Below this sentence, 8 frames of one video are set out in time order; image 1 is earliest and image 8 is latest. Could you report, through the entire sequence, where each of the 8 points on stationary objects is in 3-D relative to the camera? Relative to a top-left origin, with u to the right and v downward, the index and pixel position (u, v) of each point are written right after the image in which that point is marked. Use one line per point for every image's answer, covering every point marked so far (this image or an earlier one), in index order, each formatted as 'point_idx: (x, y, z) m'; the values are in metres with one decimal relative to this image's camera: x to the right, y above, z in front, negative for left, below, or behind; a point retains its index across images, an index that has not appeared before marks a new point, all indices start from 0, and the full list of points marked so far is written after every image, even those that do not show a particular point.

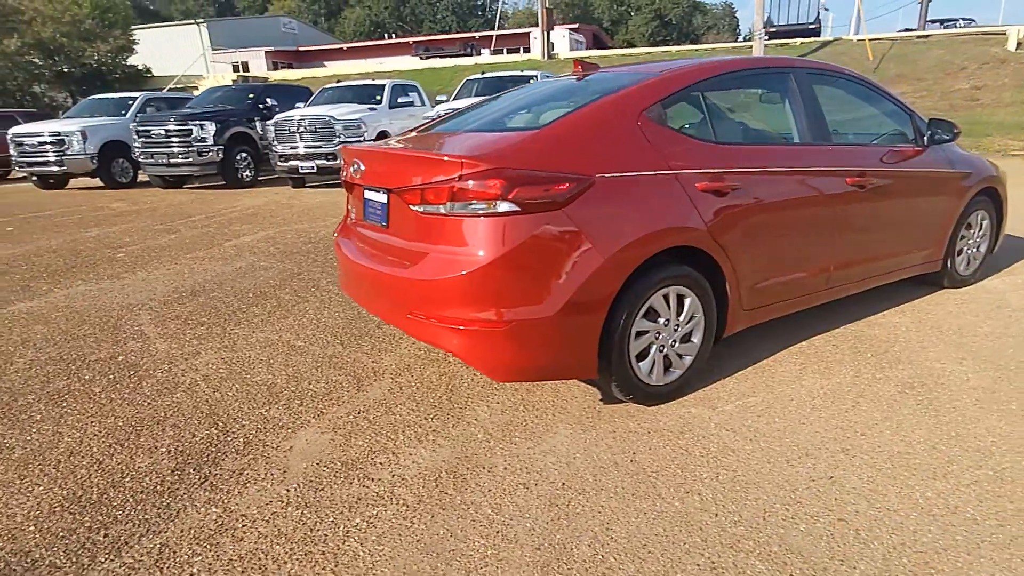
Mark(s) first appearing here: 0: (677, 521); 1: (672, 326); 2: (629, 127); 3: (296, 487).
0: (+0.6, -0.9, +2.4) m
1: (+0.8, -0.2, +3.2) m
2: (+0.5, +0.8, +3.0) m
3: (-0.9, -0.9, +2.7) m
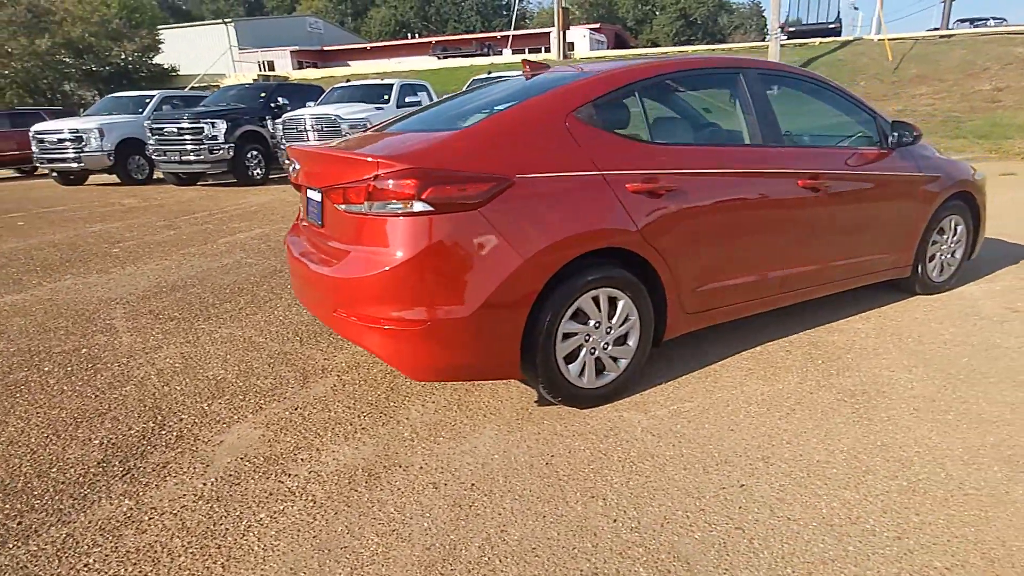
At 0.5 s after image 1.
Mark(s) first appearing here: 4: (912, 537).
0: (+0.2, -0.9, +2.4) m
1: (+0.5, -0.2, +3.2) m
2: (+0.2, +0.8, +3.0) m
3: (-1.3, -0.8, +2.7) m
4: (+1.4, -0.9, +2.2) m
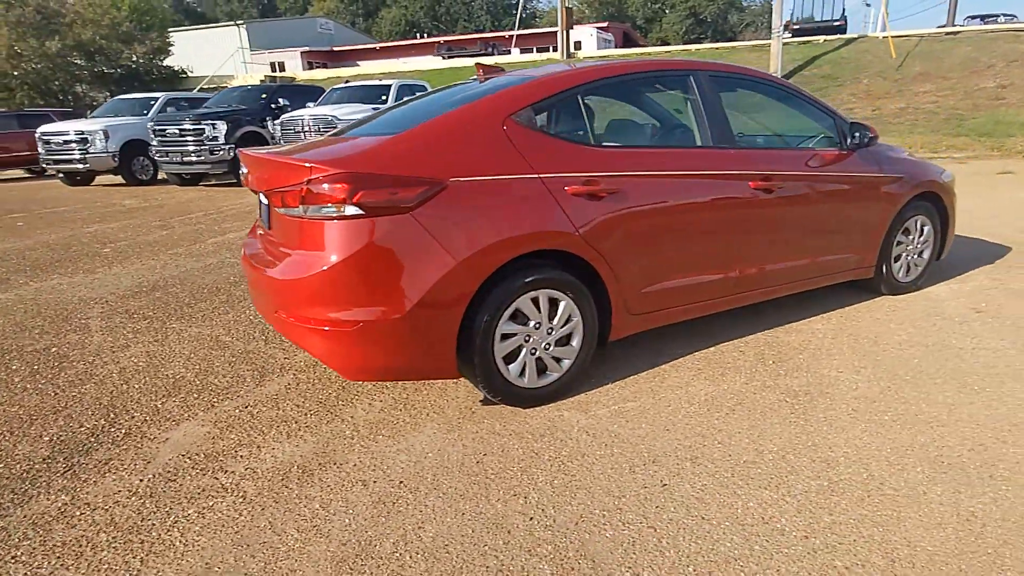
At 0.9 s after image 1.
0: (-0.1, -0.9, +2.4) m
1: (+0.2, -0.2, +3.2) m
2: (-0.1, +0.8, +3.1) m
3: (-1.6, -0.8, +2.8) m
4: (+1.1, -0.9, +2.2) m
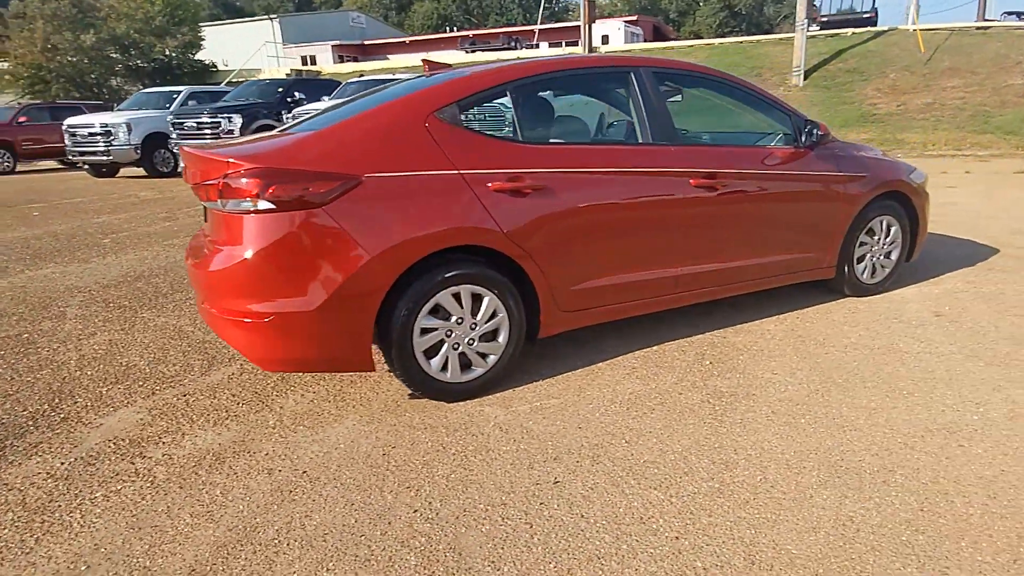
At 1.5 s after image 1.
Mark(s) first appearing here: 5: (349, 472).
0: (-0.5, -0.9, +2.5) m
1: (-0.2, -0.2, +3.2) m
2: (-0.5, +0.8, +3.1) m
3: (-2.0, -0.8, +2.9) m
4: (+0.6, -0.9, +2.2) m
5: (-0.7, -0.8, +2.7) m
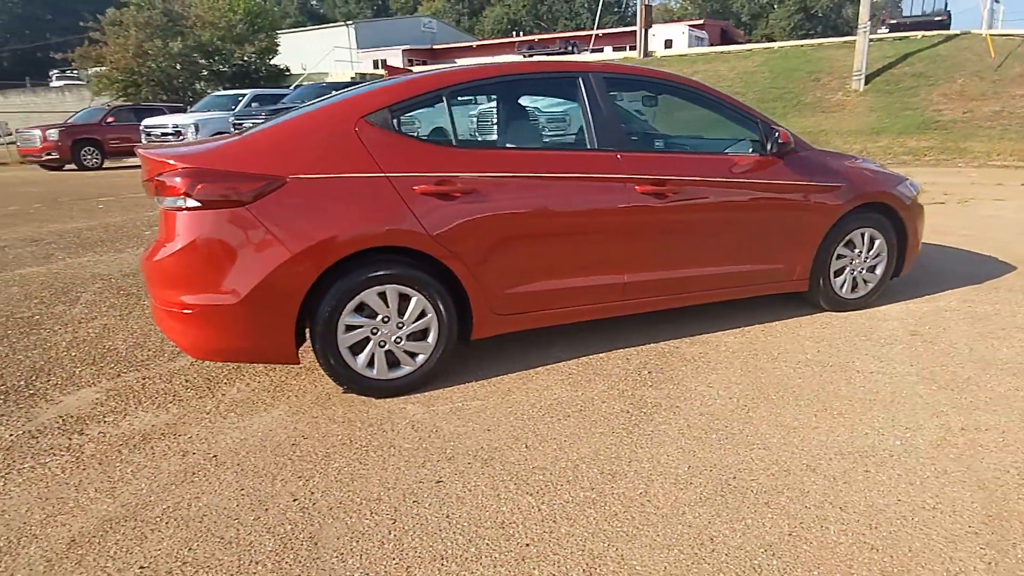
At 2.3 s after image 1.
0: (-1.0, -0.9, +2.6) m
1: (-0.6, -0.2, +3.3) m
2: (-0.9, +0.8, +3.2) m
3: (-2.5, -0.7, +3.2) m
4: (+0.1, -0.9, +2.2) m
5: (-1.2, -0.8, +2.9) m
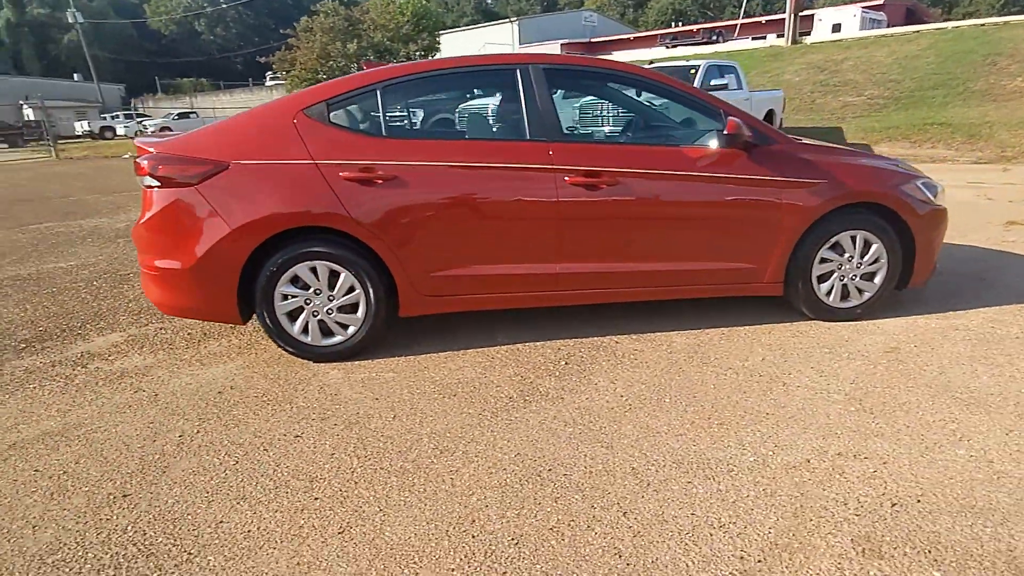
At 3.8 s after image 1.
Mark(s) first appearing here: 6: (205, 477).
0: (-1.7, -0.7, +3.0) m
1: (-1.1, 0.0, +3.6) m
2: (-1.3, +0.9, +3.6) m
3: (-2.9, -0.5, +4.0) m
4: (-0.7, -0.8, +2.4) m
5: (-1.8, -0.6, +3.4) m
6: (-1.3, -0.8, +2.6) m
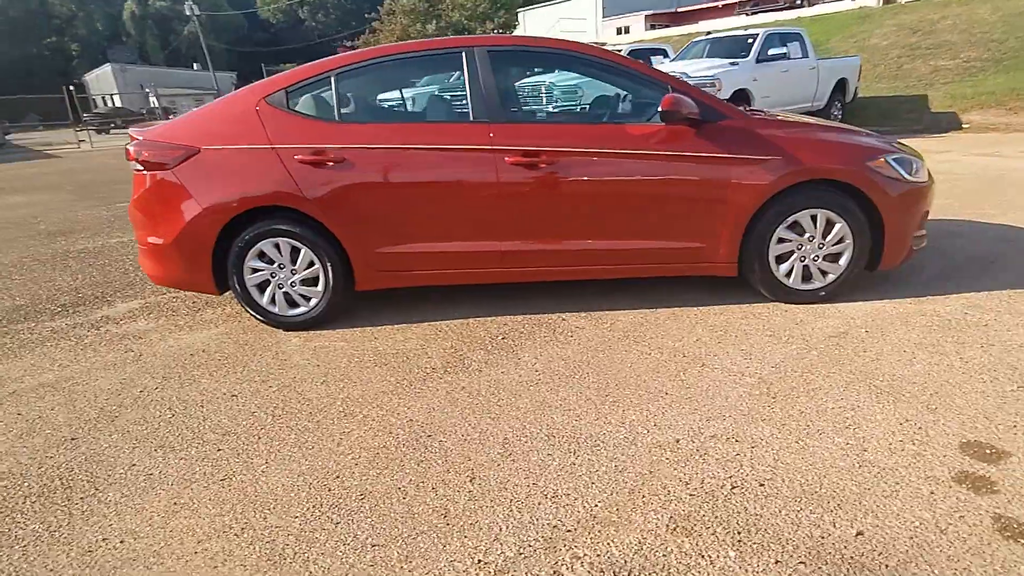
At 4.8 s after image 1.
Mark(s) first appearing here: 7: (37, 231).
0: (-2.1, -0.5, +3.4) m
1: (-1.4, +0.1, +3.9) m
2: (-1.6, +1.1, +3.8) m
3: (-3.2, -0.3, +4.5) m
4: (-1.2, -0.7, +2.7) m
5: (-2.1, -0.4, +3.8) m
6: (-1.7, -0.7, +3.0) m
7: (-6.1, +0.7, +8.2) m
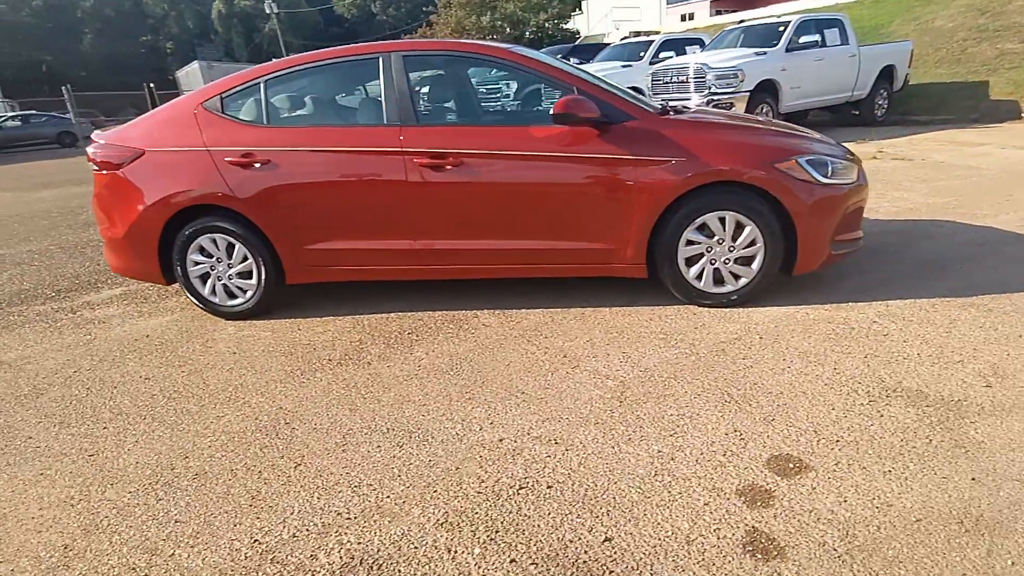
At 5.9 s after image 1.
0: (-2.7, -0.5, +3.8) m
1: (-1.9, +0.2, +4.2) m
2: (-2.1, +1.2, +4.1) m
3: (-3.6, -0.2, +5.0) m
4: (-1.9, -0.7, +2.9) m
5: (-2.6, -0.4, +4.1) m
6: (-2.4, -0.6, +3.3) m
7: (-6.1, +1.0, +8.9) m
